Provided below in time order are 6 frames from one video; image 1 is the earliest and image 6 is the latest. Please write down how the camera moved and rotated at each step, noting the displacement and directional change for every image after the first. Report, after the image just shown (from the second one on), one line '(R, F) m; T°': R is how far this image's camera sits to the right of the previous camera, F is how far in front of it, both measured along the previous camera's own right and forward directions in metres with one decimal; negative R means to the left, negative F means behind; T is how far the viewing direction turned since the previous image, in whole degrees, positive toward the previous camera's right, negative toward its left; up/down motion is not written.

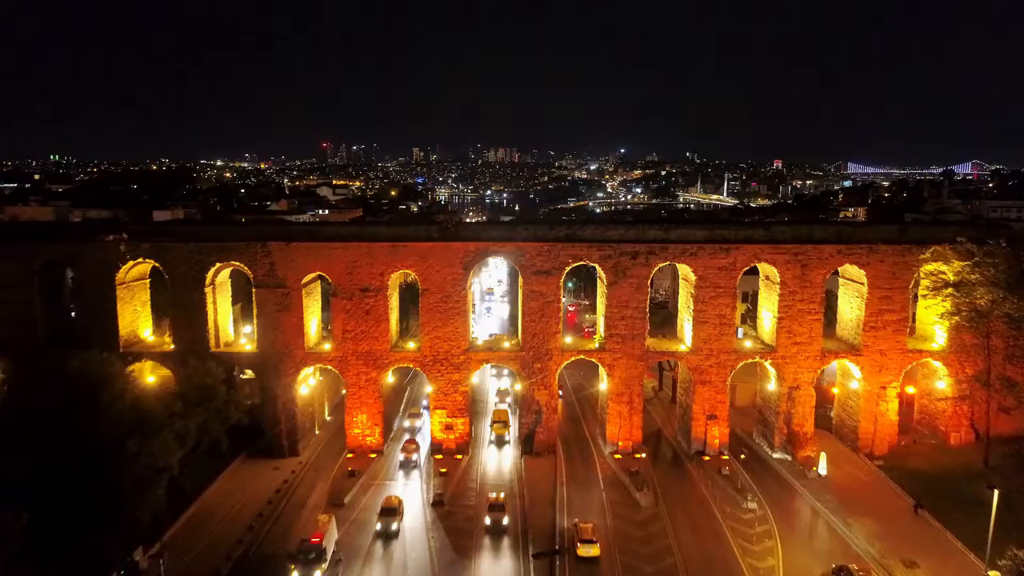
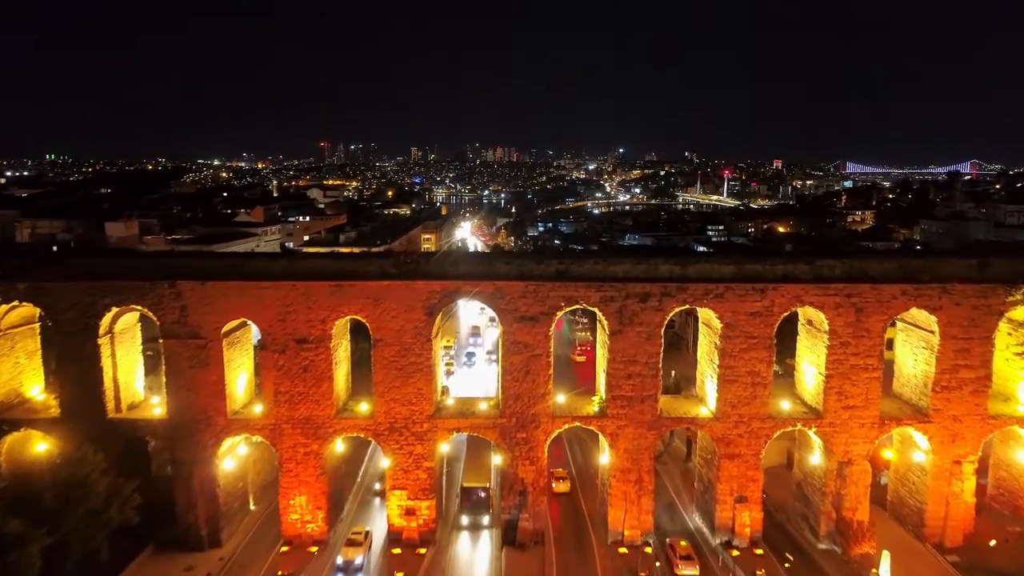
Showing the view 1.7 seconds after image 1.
(+0.5, +4.4) m; 0°
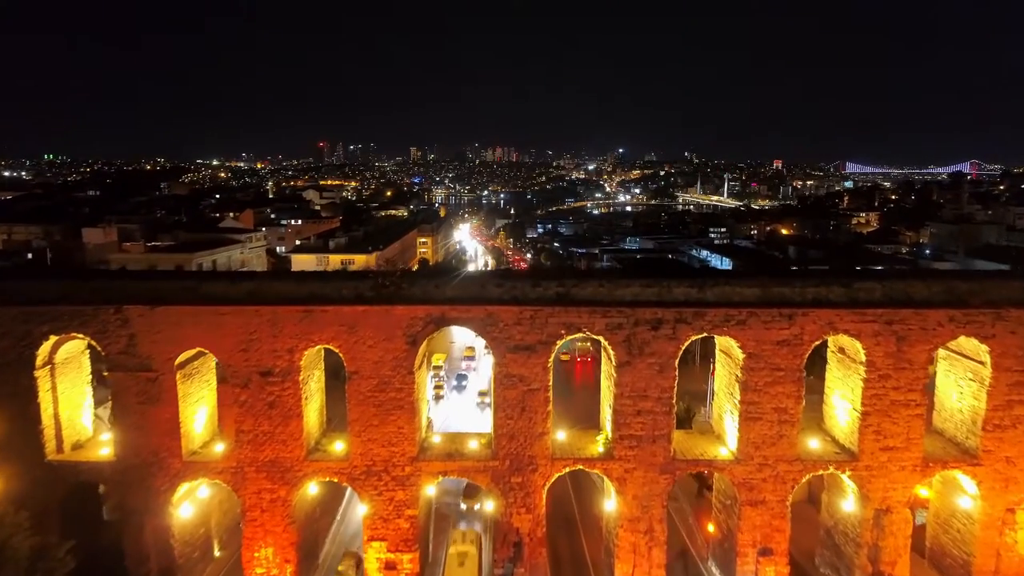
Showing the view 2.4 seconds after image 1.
(+0.1, +2.0) m; 0°
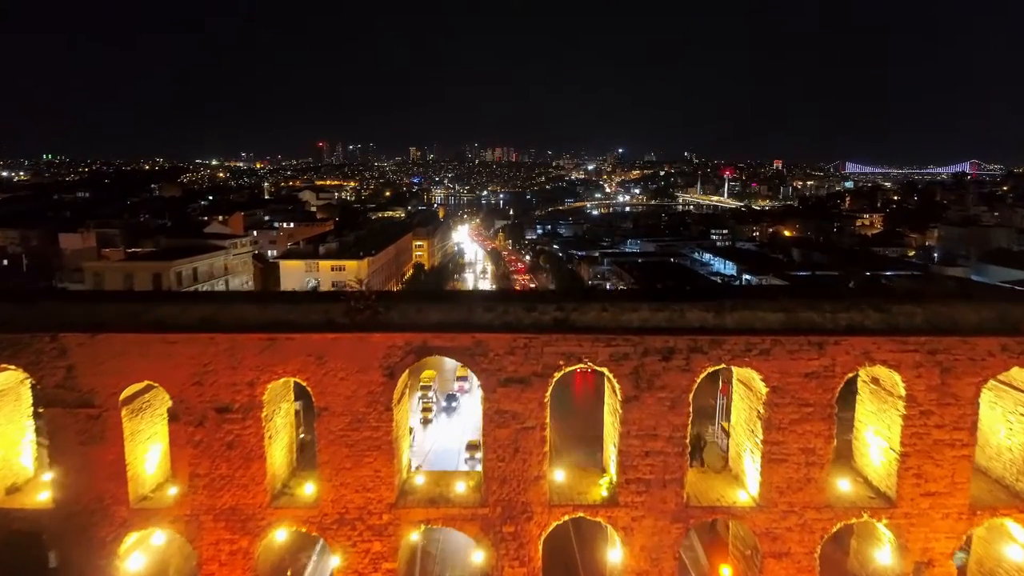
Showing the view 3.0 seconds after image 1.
(+0.1, +1.7) m; 0°
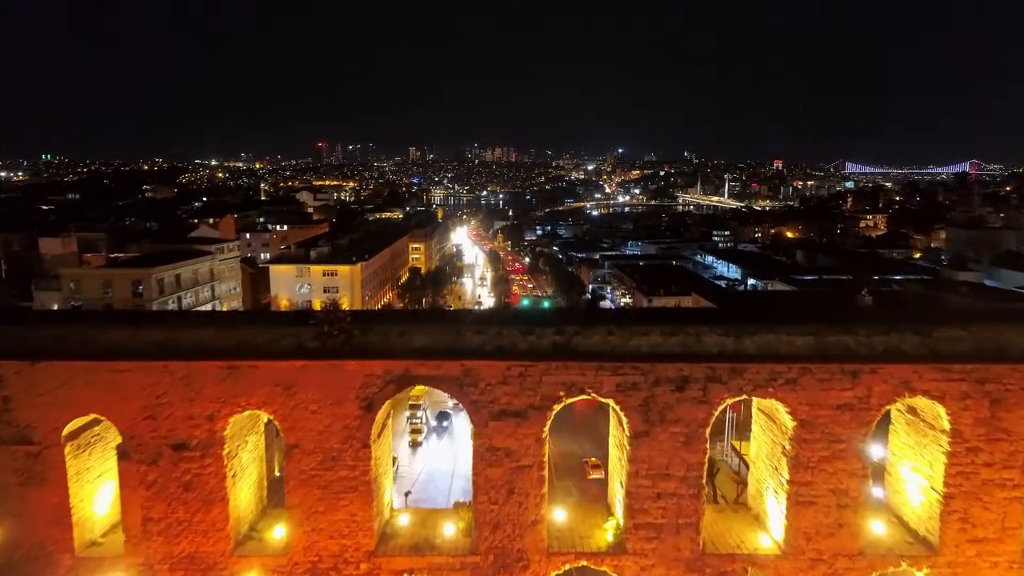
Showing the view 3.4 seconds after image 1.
(+0.1, +1.4) m; 0°
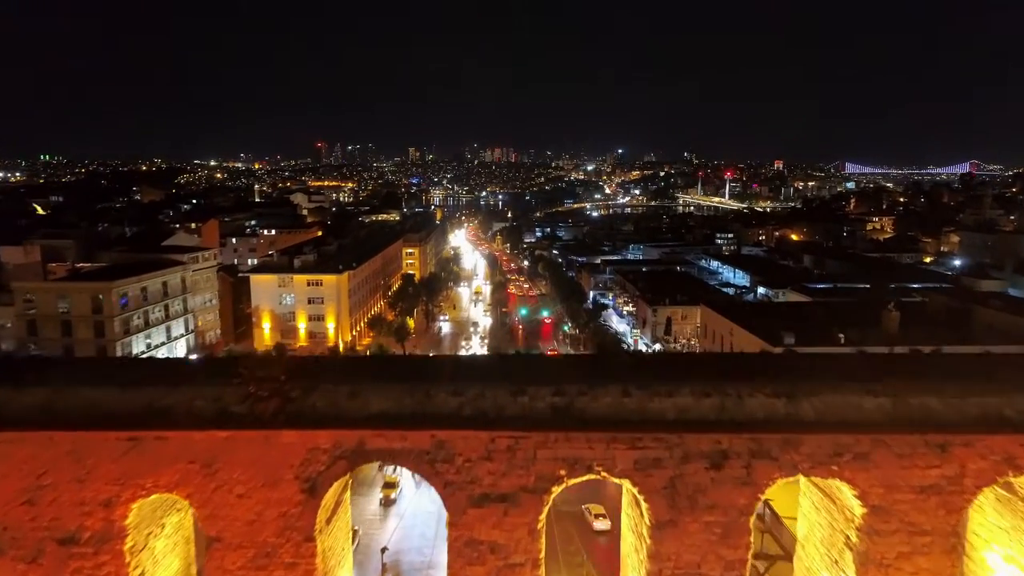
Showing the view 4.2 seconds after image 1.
(+0.2, +2.5) m; 0°
